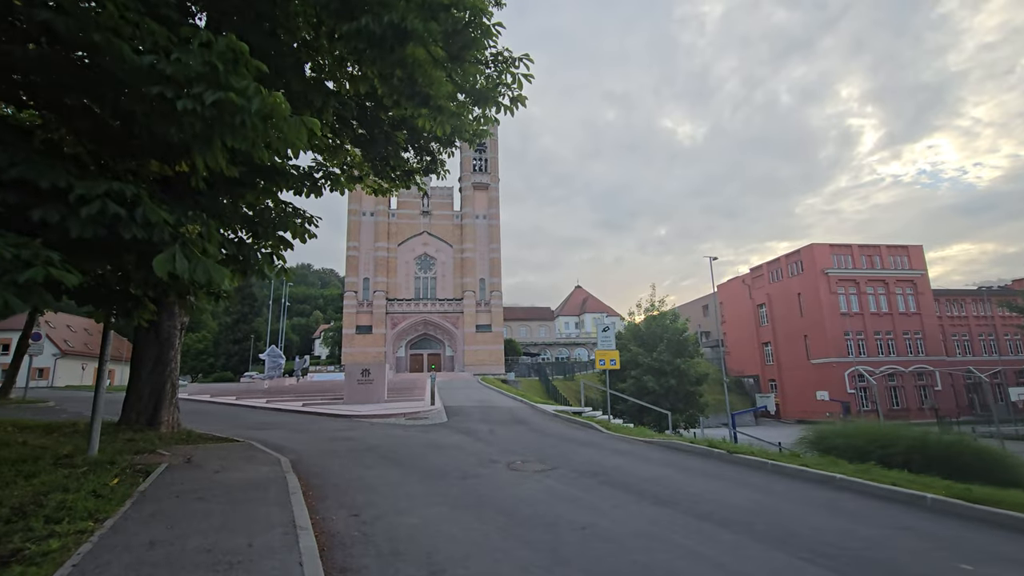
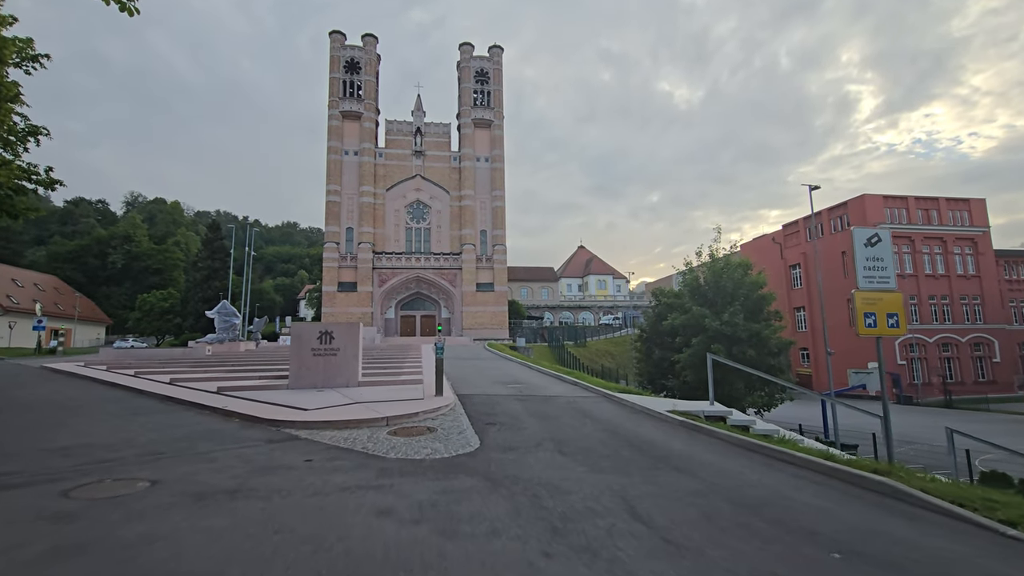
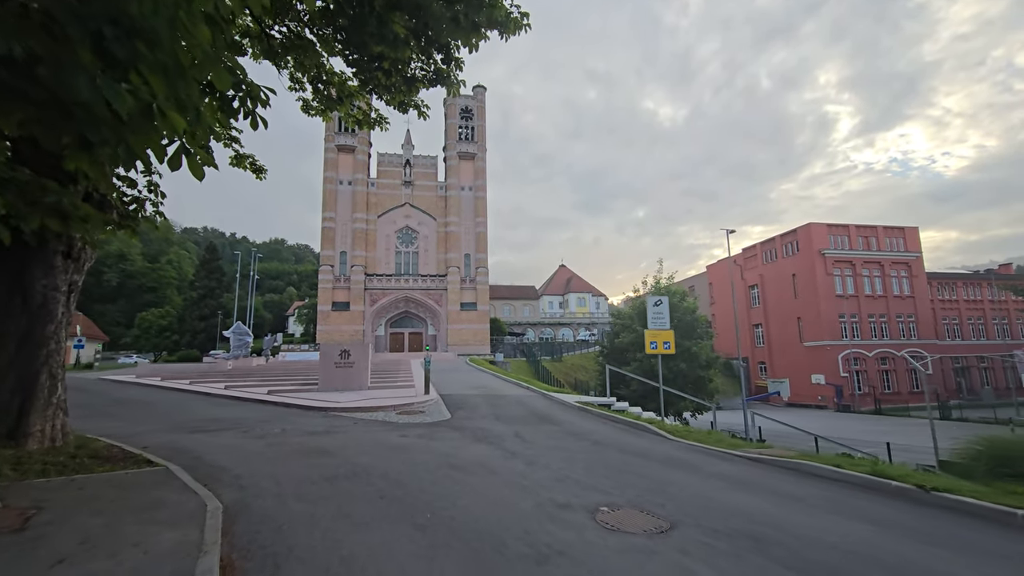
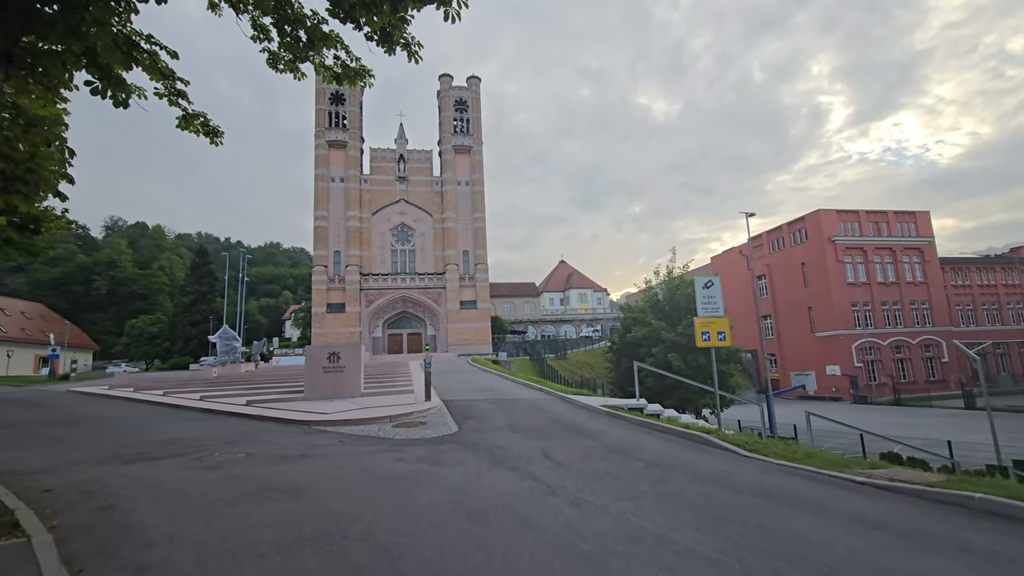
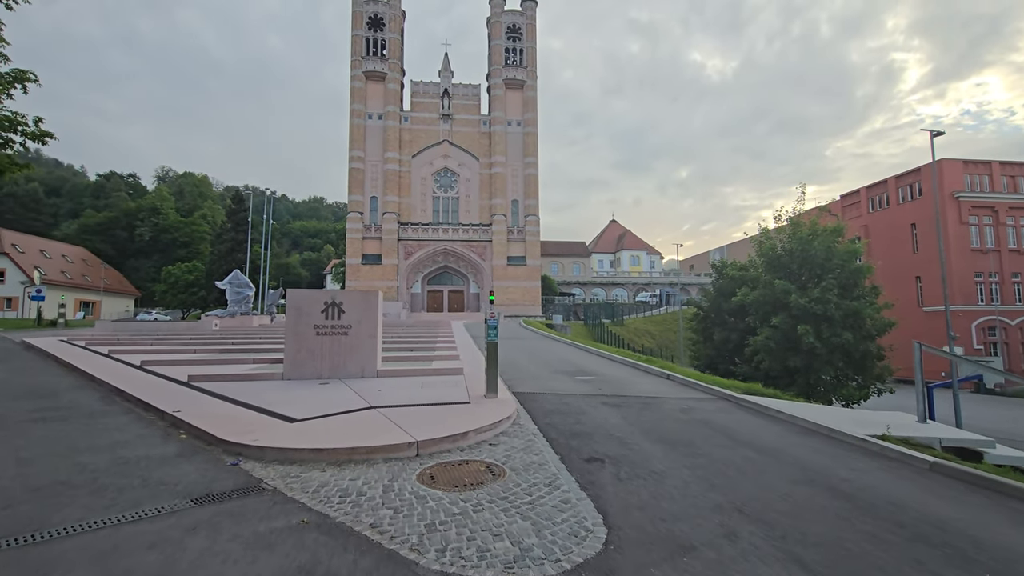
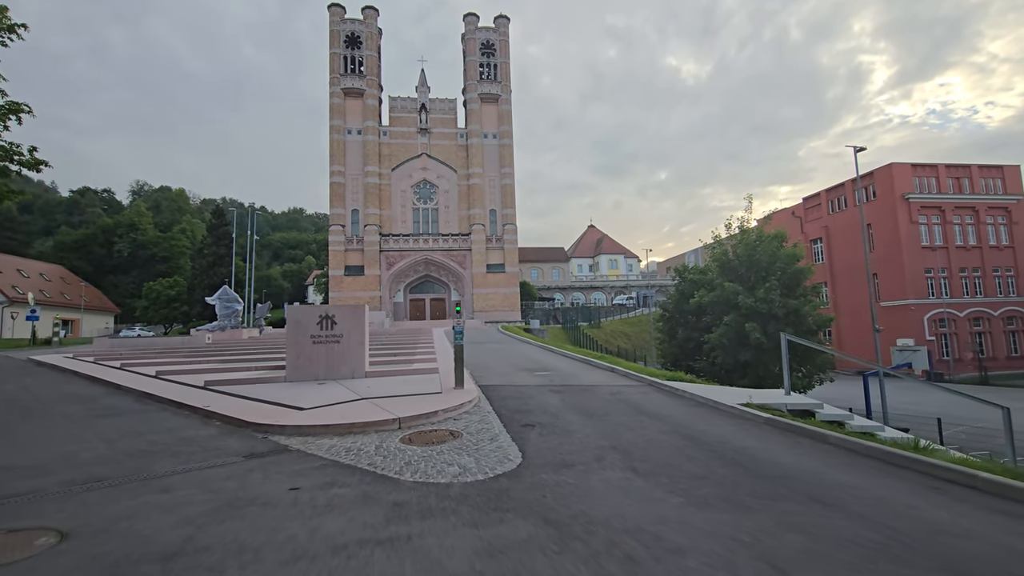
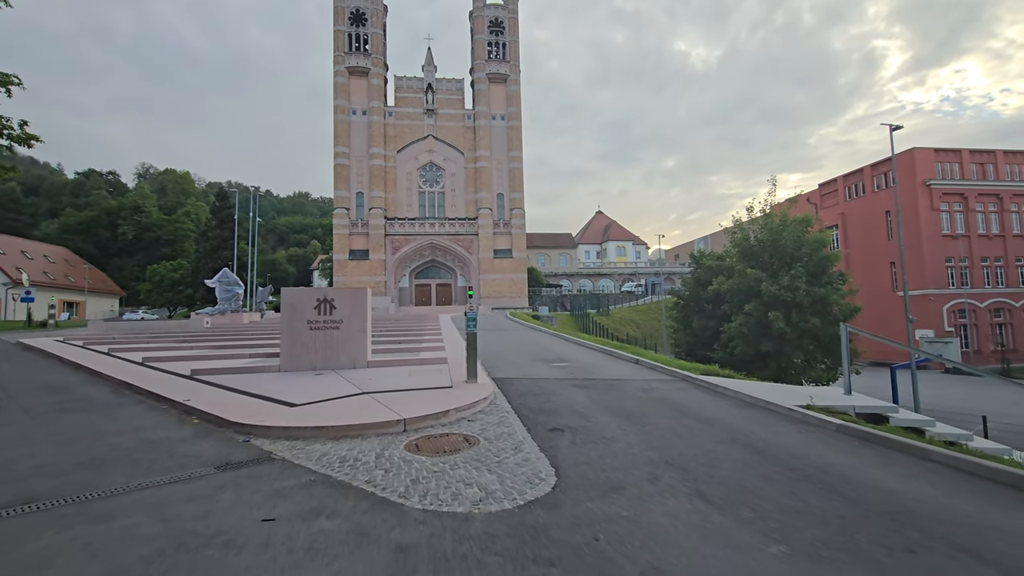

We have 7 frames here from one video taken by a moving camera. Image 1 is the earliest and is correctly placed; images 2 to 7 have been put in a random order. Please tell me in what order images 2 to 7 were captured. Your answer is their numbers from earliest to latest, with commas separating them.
3, 4, 2, 6, 7, 5
